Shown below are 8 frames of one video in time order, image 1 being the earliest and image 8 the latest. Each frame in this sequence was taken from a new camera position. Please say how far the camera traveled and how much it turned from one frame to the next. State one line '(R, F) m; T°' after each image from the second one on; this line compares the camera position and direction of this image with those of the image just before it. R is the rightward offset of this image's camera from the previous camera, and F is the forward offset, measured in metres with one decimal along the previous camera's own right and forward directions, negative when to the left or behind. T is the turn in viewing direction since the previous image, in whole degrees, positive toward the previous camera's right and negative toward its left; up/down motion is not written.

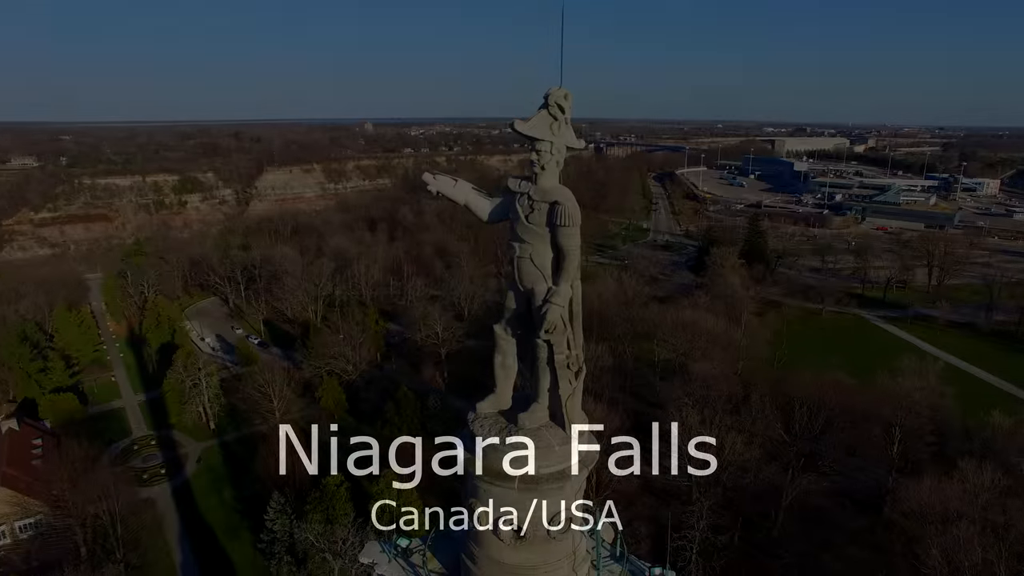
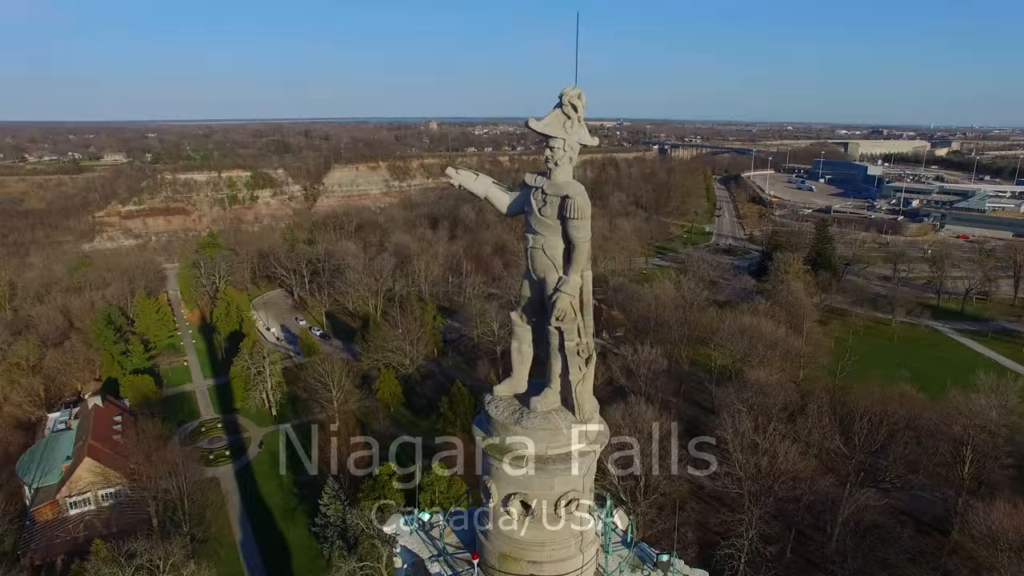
(+0.2, -0.1) m; -5°
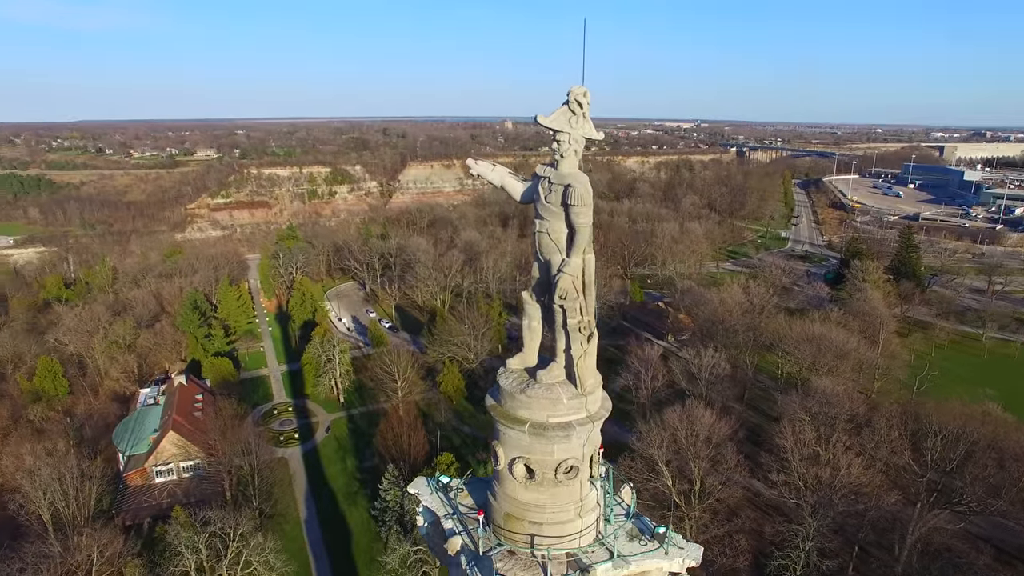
(+0.2, -0.2) m; -6°
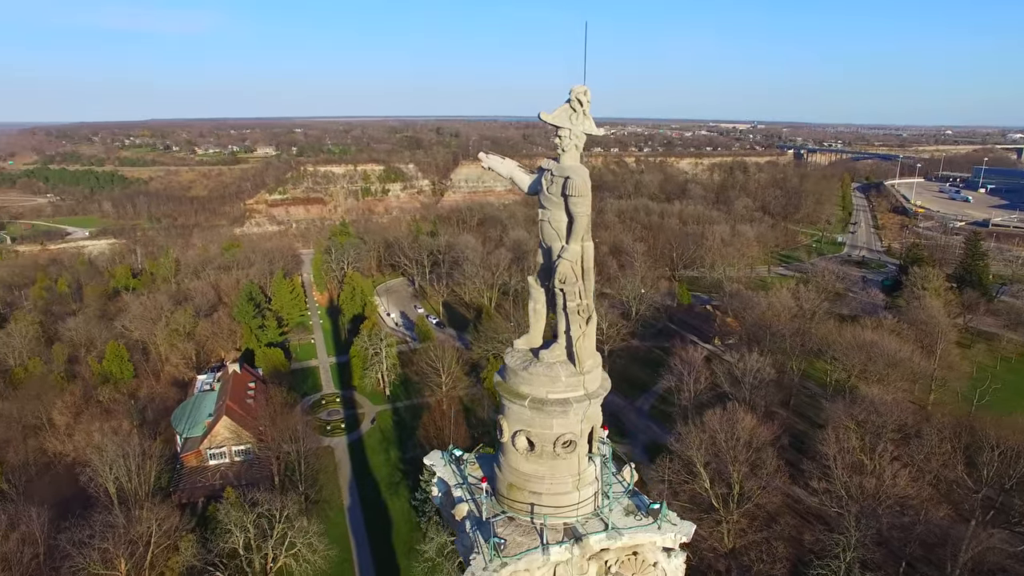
(+0.2, -0.2) m; -4°
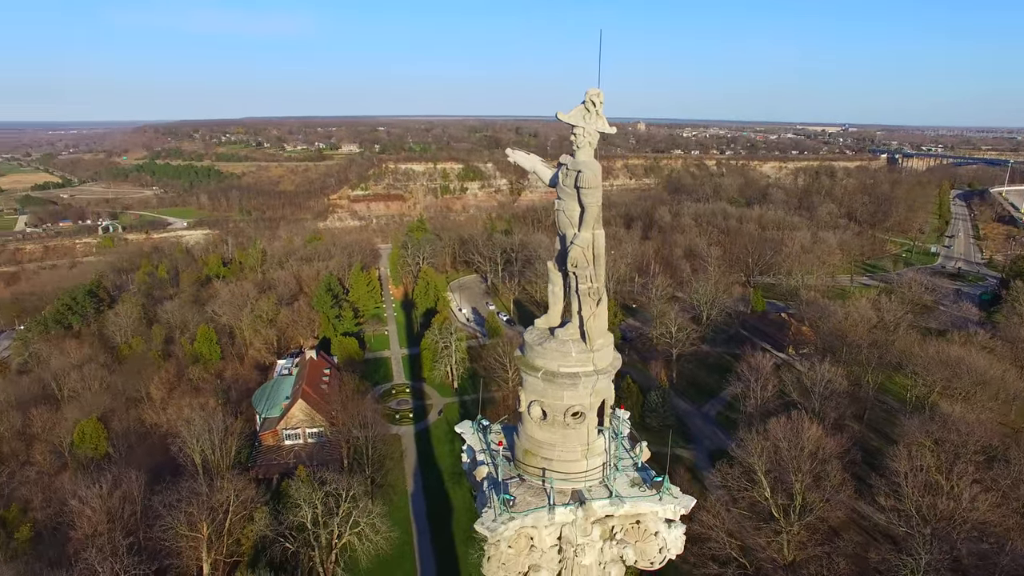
(+0.3, -0.3) m; -6°
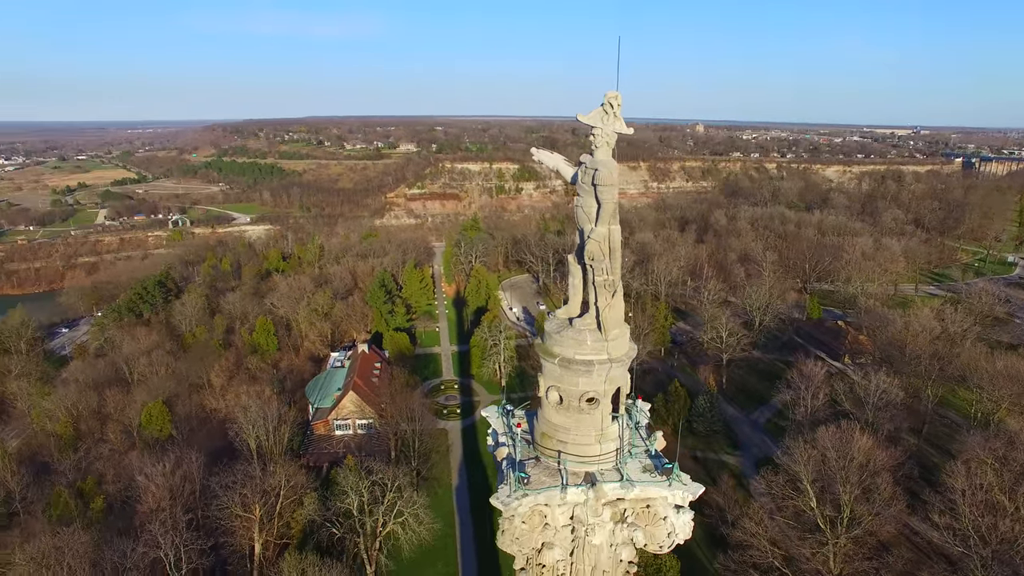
(+0.2, -0.2) m; -4°
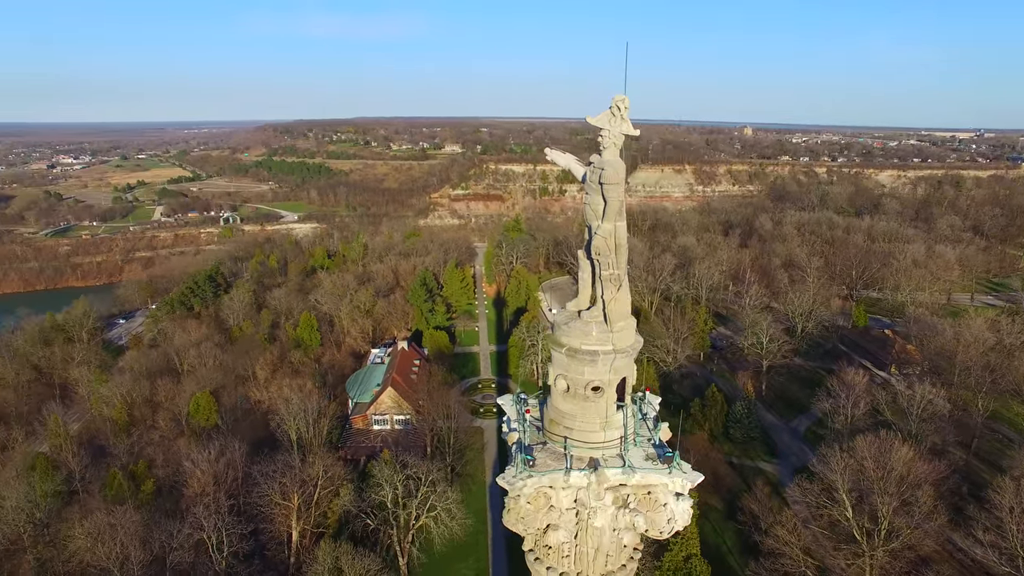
(+0.2, -0.2) m; -4°
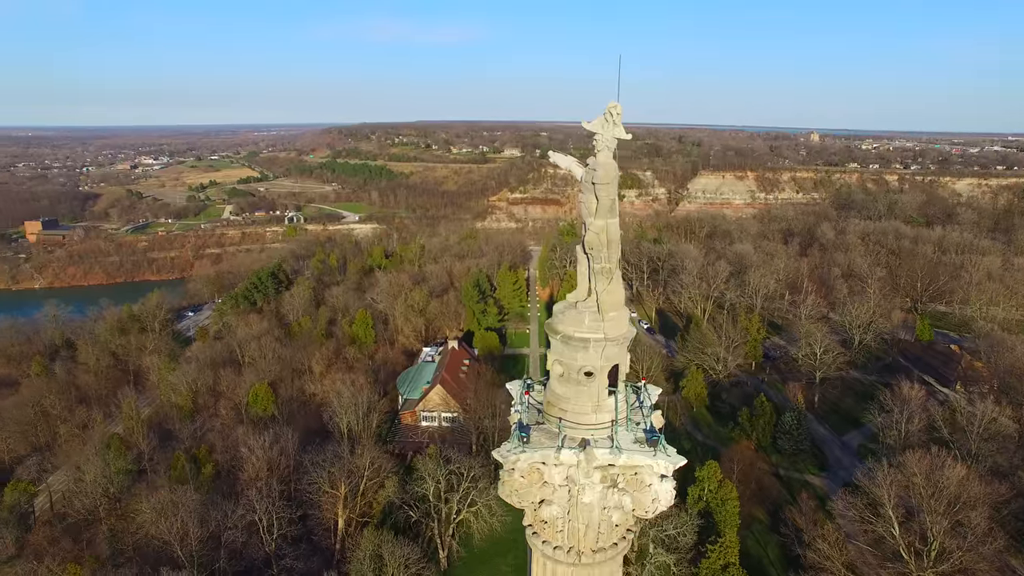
(+0.3, -0.3) m; -5°
